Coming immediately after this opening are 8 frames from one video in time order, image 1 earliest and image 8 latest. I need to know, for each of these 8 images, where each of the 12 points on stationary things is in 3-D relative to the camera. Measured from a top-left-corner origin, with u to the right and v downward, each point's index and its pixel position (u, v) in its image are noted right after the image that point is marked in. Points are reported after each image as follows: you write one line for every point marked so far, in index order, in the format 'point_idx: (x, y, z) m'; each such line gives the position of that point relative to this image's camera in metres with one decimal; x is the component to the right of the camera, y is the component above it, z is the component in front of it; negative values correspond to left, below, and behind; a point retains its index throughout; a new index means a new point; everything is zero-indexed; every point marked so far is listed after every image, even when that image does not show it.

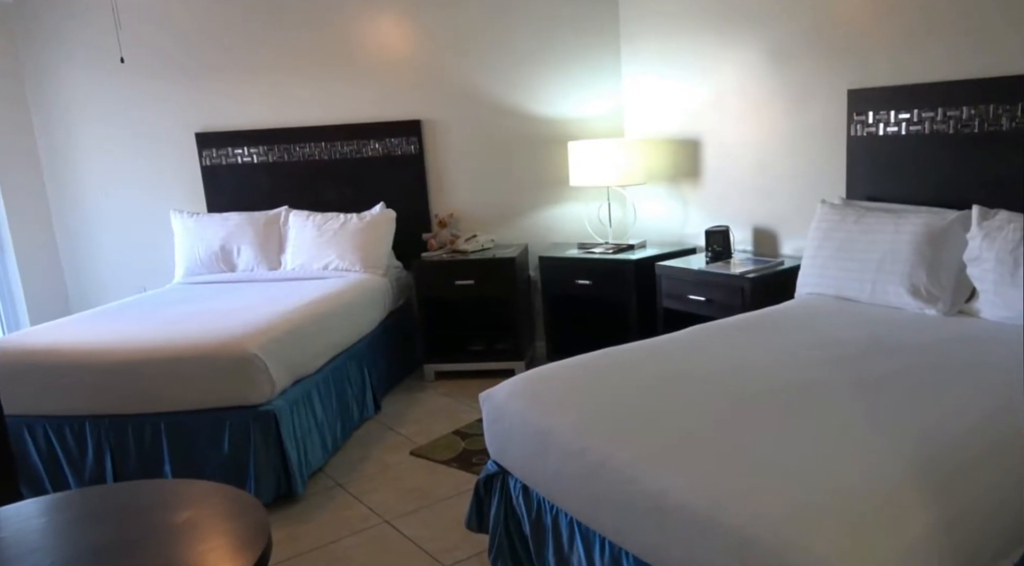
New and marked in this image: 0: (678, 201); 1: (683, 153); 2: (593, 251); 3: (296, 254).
0: (+0.8, +0.4, +3.7) m
1: (+0.8, +0.6, +3.7) m
2: (+0.4, +0.2, +3.8) m
3: (-1.2, +0.1, +3.9) m
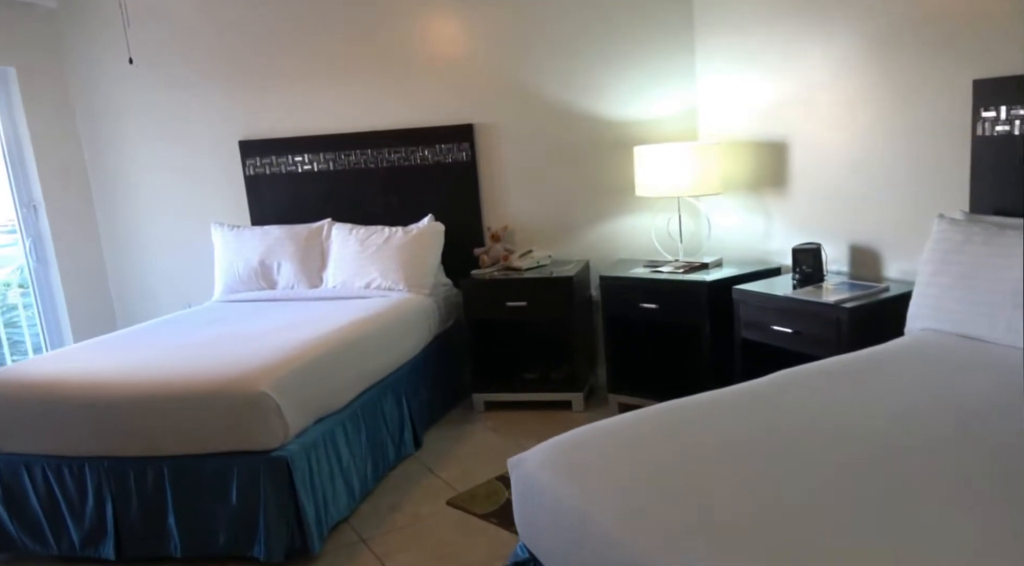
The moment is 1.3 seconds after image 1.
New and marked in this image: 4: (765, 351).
0: (+1.1, +0.3, +3.3) m
1: (+1.1, +0.5, +3.2) m
2: (+0.7, +0.1, +3.3) m
3: (-0.9, +0.1, +3.6) m
4: (+1.0, -0.3, +2.9) m
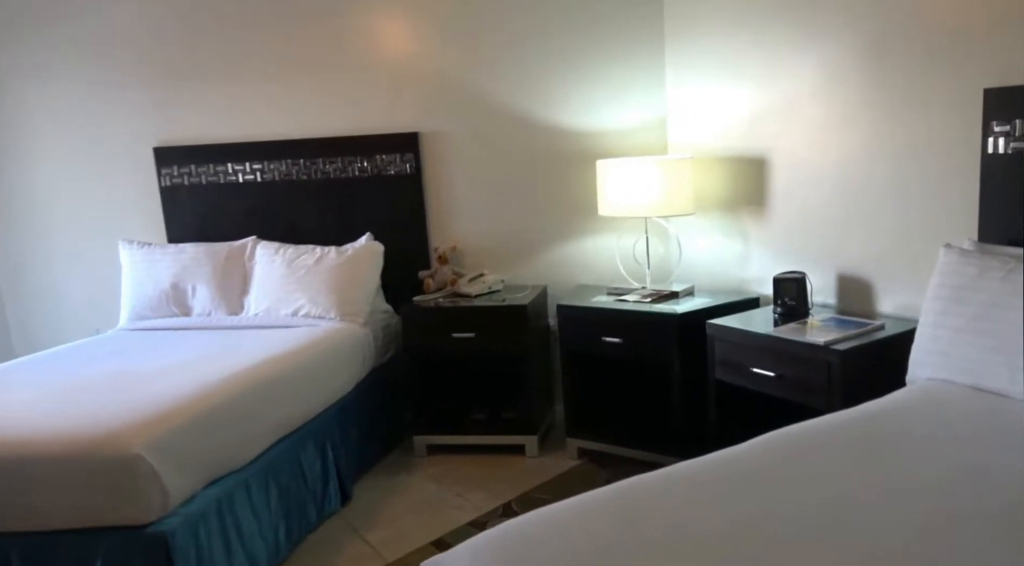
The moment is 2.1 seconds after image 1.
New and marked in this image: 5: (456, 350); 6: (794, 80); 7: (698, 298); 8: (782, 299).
0: (+0.9, +0.2, +2.9) m
1: (+0.9, +0.4, +2.9) m
2: (+0.5, -0.1, +3.0) m
3: (-1.1, -0.1, +3.2) m
4: (+0.8, -0.4, +2.5) m
5: (-0.2, -0.3, +3.1) m
6: (+1.0, +0.7, +2.6) m
7: (+0.7, -0.1, +2.9) m
8: (+0.9, 0.0, +2.5) m
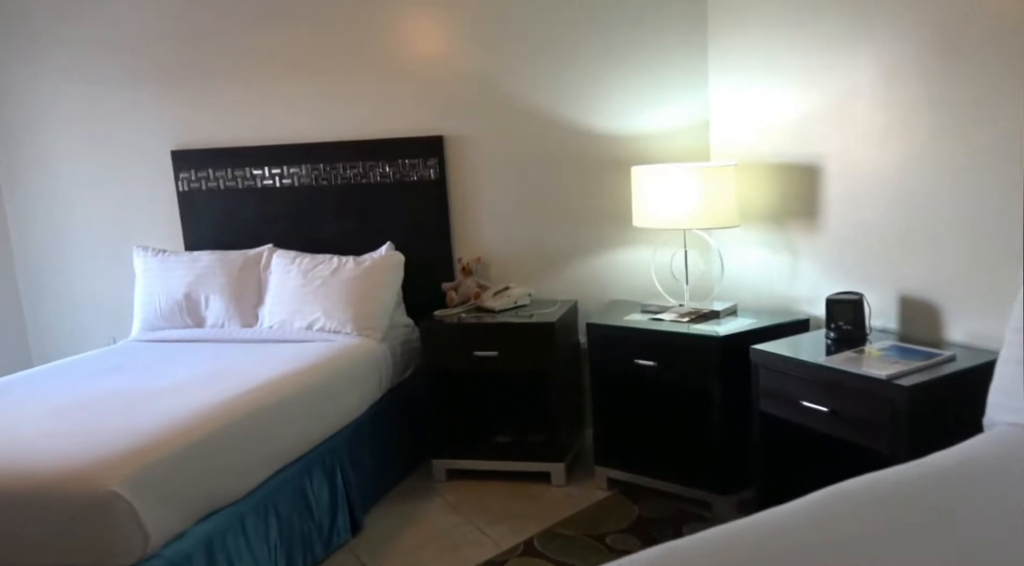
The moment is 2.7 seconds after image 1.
0: (+1.0, +0.1, +2.6) m
1: (+1.0, +0.3, +2.6) m
2: (+0.5, -0.1, +2.7) m
3: (-1.0, -0.1, +3.1) m
4: (+0.9, -0.5, +2.3) m
5: (-0.1, -0.3, +2.9) m
6: (+1.1, +0.7, +2.4) m
7: (+0.8, -0.1, +2.6) m
8: (+1.0, -0.1, +2.3) m
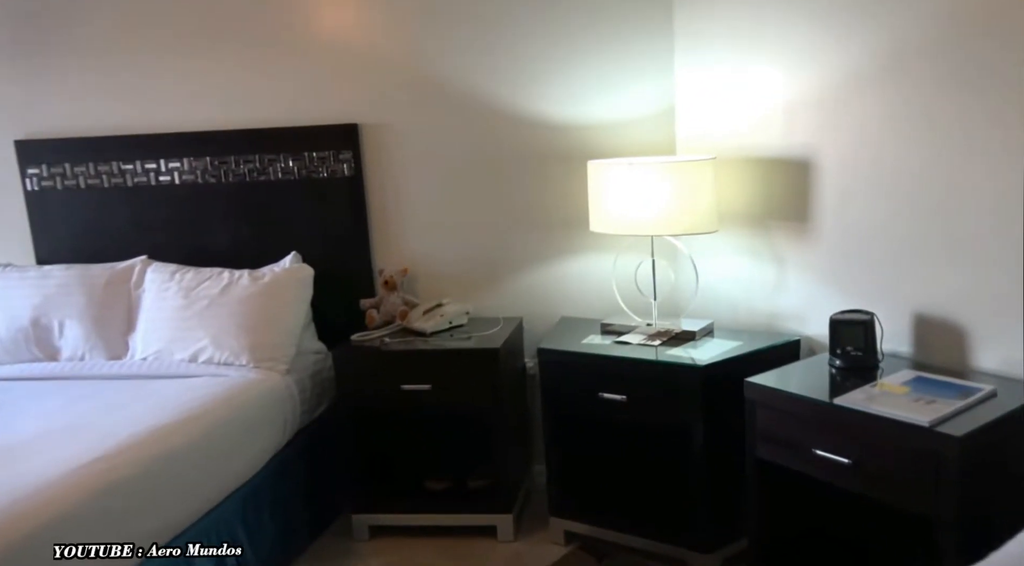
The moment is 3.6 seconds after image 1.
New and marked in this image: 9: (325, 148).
0: (+0.8, +0.1, +2.3) m
1: (+0.8, +0.3, +2.2) m
2: (+0.3, -0.2, +2.3) m
3: (-1.2, -0.2, +2.5) m
4: (+0.7, -0.5, +1.9) m
5: (-0.3, -0.4, +2.4) m
6: (+0.9, +0.6, +2.0) m
7: (+0.6, -0.2, +2.2) m
8: (+0.8, -0.2, +1.9) m
9: (-0.7, +0.5, +2.7) m
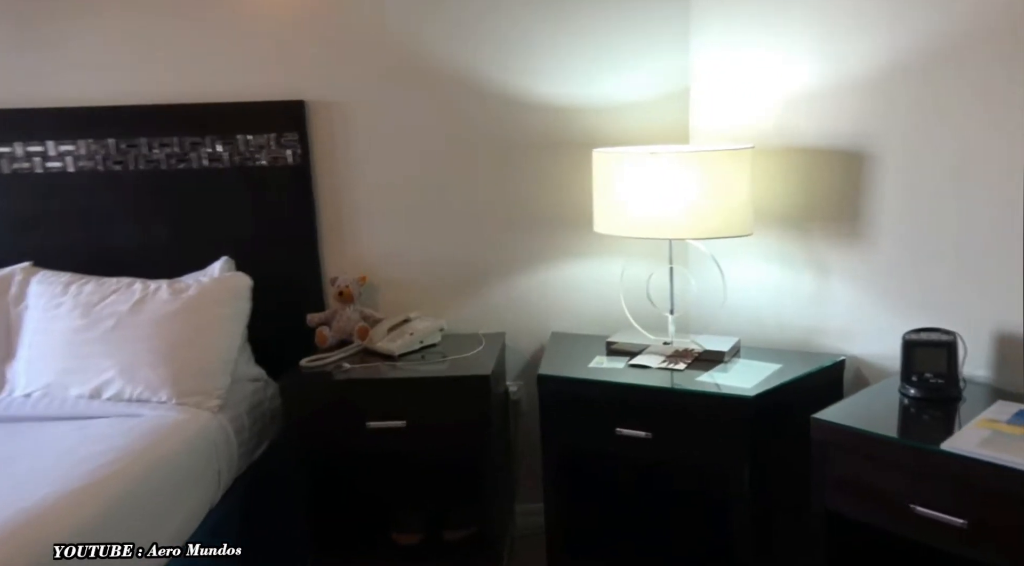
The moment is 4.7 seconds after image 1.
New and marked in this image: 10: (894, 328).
0: (+0.8, 0.0, +1.9) m
1: (+0.8, +0.3, +1.9) m
2: (+0.3, -0.2, +1.9) m
3: (-1.2, -0.2, +1.9) m
4: (+0.7, -0.5, +1.6) m
5: (-0.4, -0.4, +2.0) m
6: (+0.9, +0.6, +1.7) m
7: (+0.6, -0.2, +1.9) m
8: (+0.9, -0.2, +1.6) m
9: (-0.7, +0.4, +2.2) m
10: (+0.9, -0.1, +1.8) m
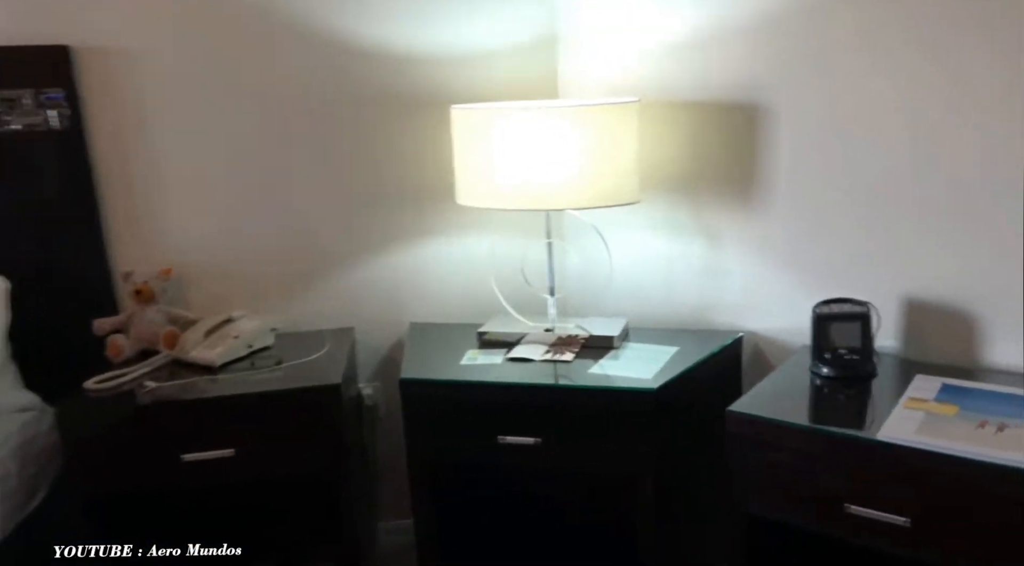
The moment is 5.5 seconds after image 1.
0: (+0.4, +0.1, +1.7) m
1: (+0.4, +0.3, +1.7) m
2: (0.0, -0.2, +1.7) m
3: (-1.5, -0.2, +1.3) m
4: (+0.5, -0.5, +1.4) m
5: (-0.7, -0.4, +1.6) m
6: (+0.6, +0.6, +1.5) m
7: (+0.3, -0.1, +1.7) m
8: (+0.6, -0.1, +1.4) m
9: (-1.1, +0.4, +1.6) m
10: (+0.6, 0.0, +1.6) m
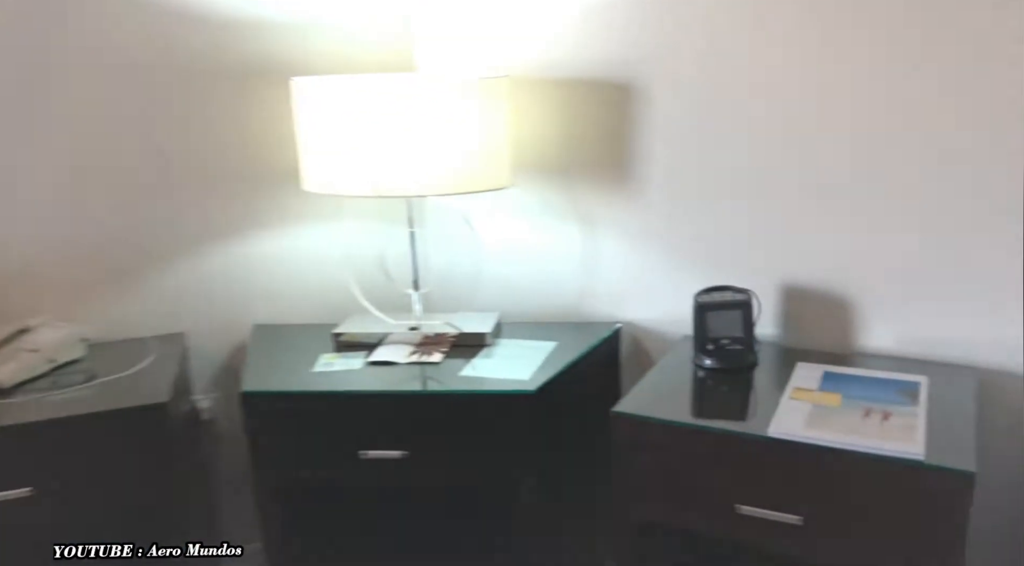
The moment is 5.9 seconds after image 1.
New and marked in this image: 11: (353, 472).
0: (+0.1, +0.1, +1.6) m
1: (+0.1, +0.4, +1.6) m
2: (-0.3, -0.1, +1.5) m
3: (-1.7, -0.3, +0.8) m
4: (+0.3, -0.5, +1.3) m
5: (-0.9, -0.4, +1.3) m
6: (+0.3, +0.7, +1.4) m
7: (0.0, -0.1, +1.5) m
8: (+0.4, -0.1, +1.4) m
9: (-1.4, +0.4, +1.2) m
10: (+0.3, 0.0, +1.5) m
11: (-0.3, -0.3, +1.4) m
